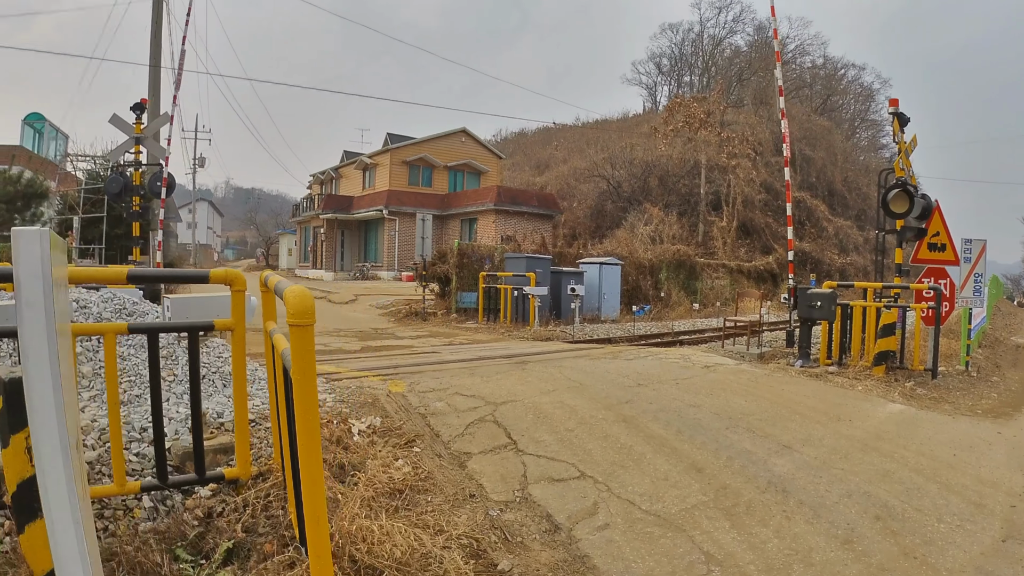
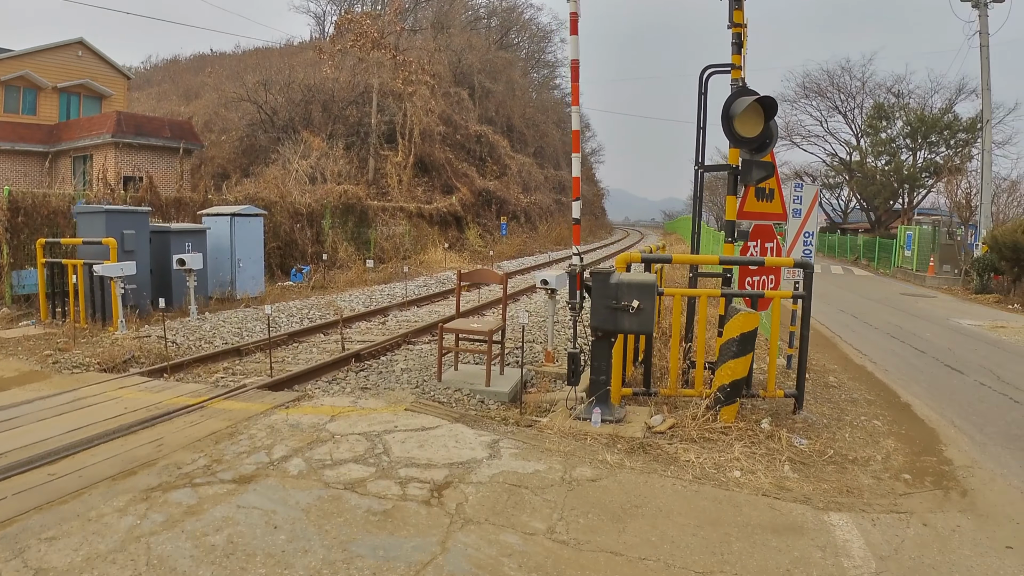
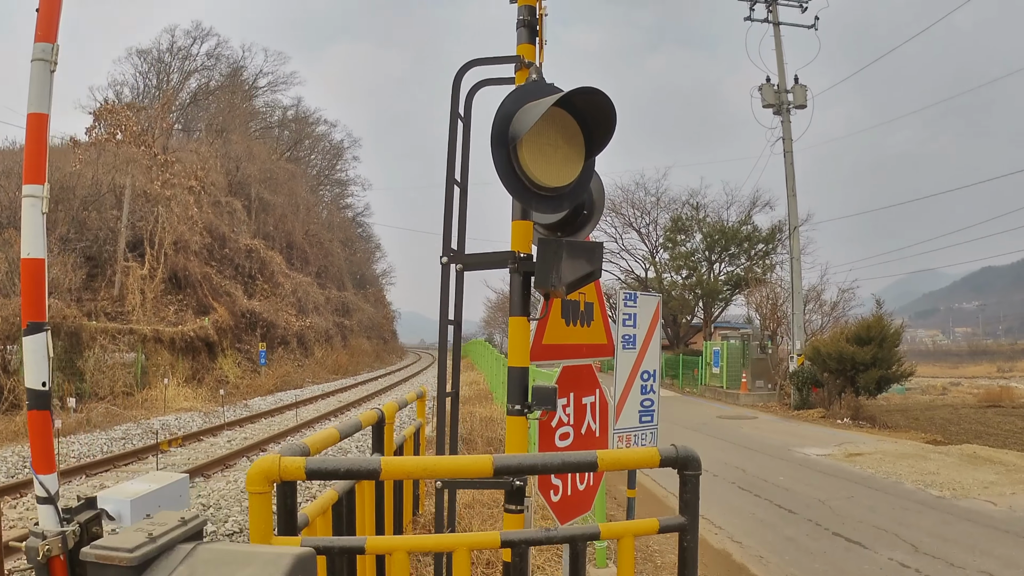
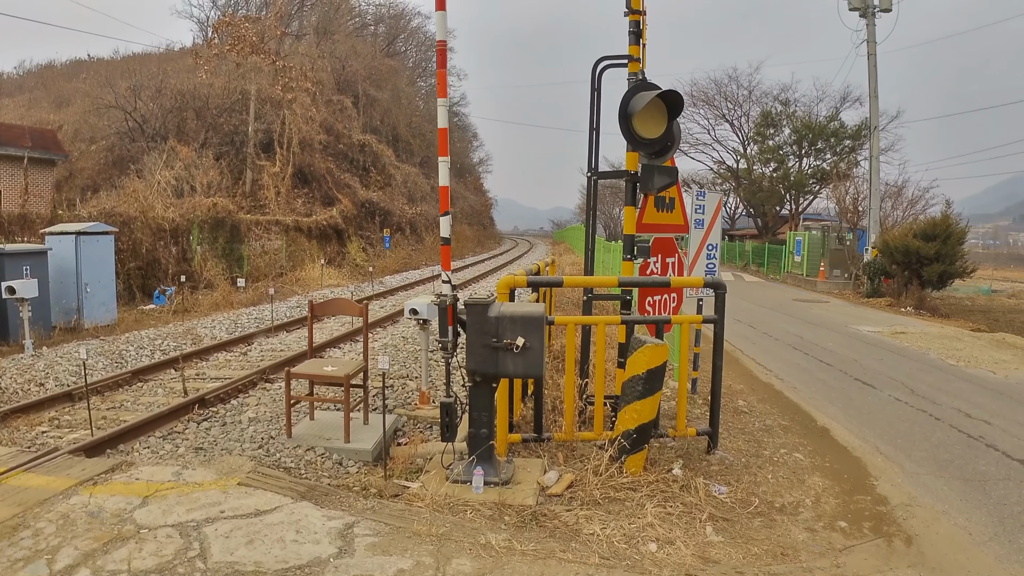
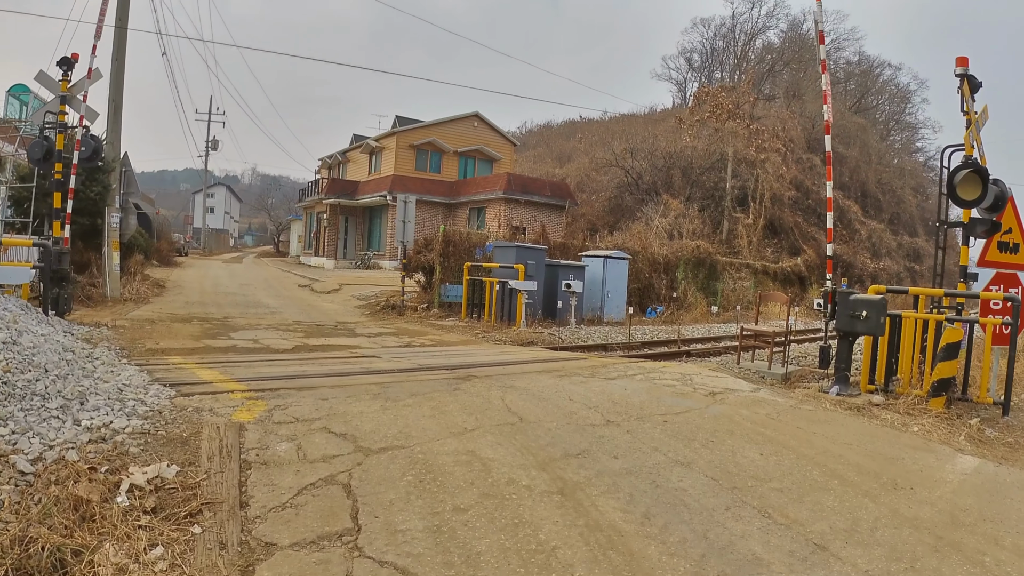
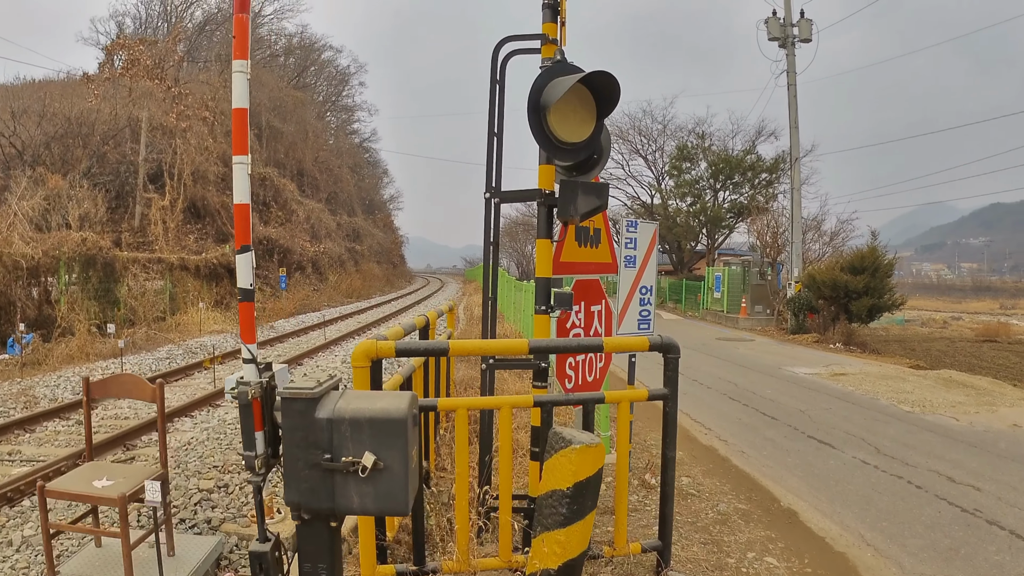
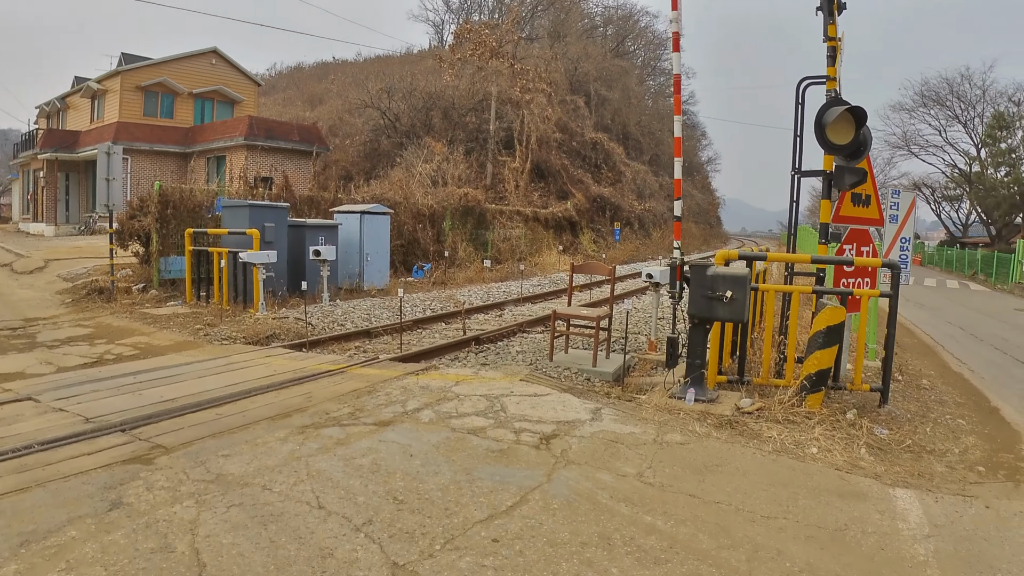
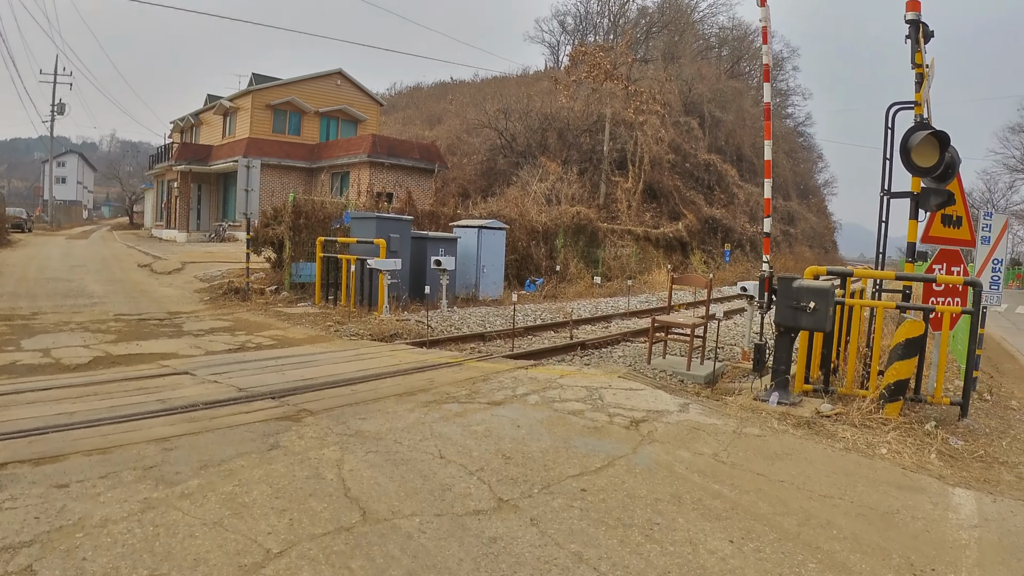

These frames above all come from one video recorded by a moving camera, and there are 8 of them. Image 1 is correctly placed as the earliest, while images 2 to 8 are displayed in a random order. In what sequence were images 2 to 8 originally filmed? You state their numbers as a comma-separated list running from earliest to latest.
5, 8, 7, 2, 4, 6, 3
